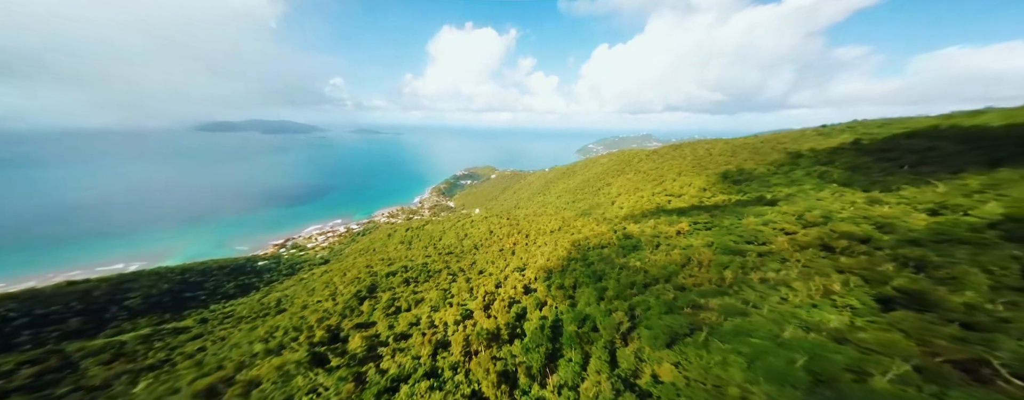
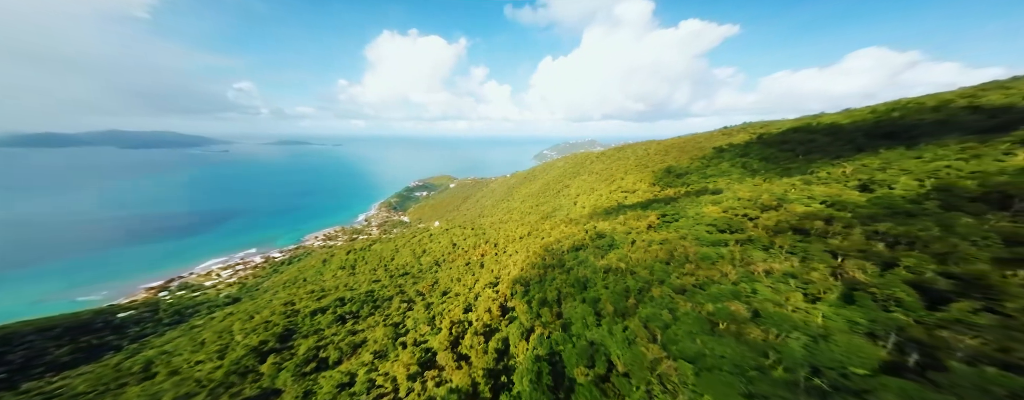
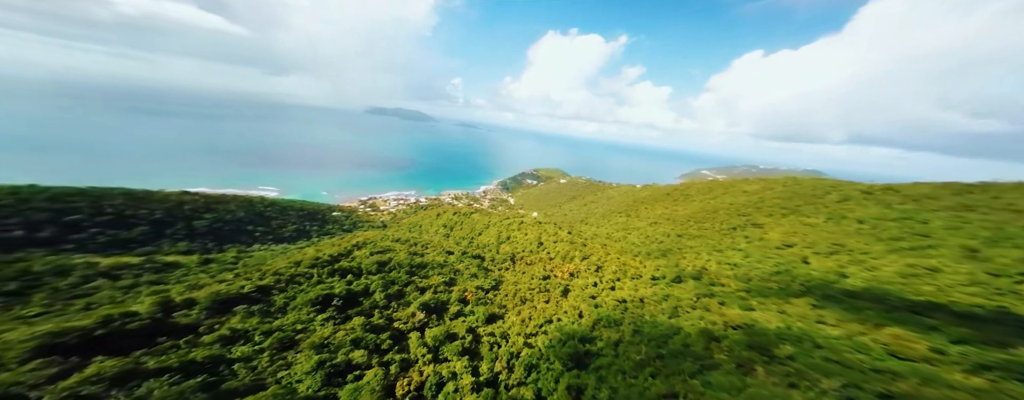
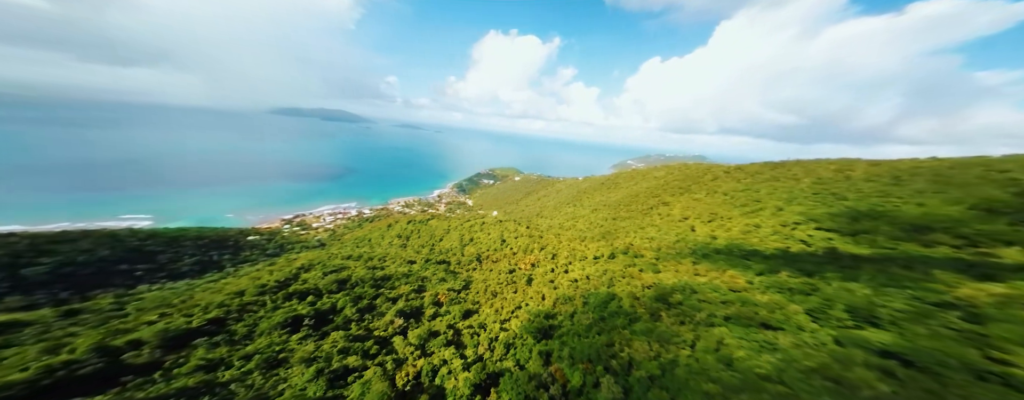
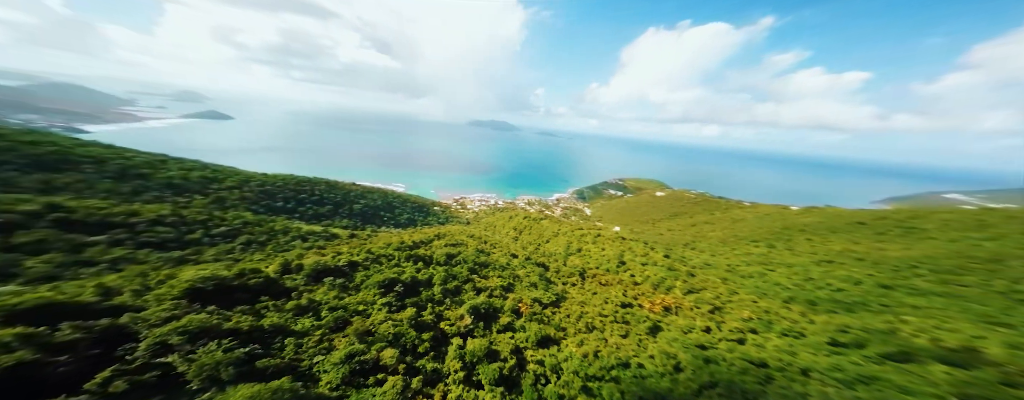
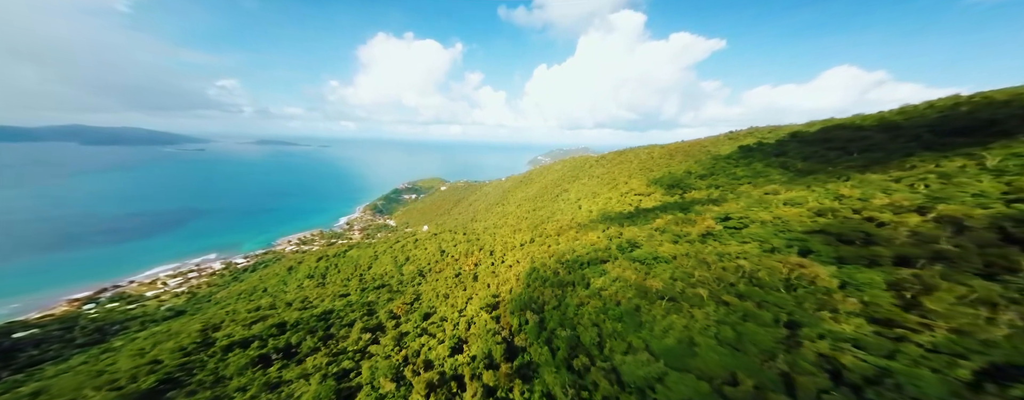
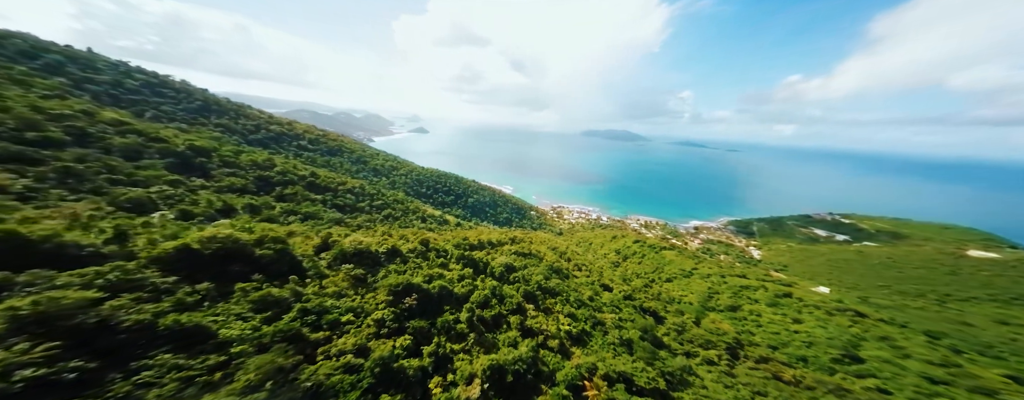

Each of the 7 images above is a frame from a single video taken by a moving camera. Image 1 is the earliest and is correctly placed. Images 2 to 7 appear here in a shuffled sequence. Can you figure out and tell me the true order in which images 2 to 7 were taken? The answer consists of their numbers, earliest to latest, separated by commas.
2, 6, 4, 3, 5, 7
